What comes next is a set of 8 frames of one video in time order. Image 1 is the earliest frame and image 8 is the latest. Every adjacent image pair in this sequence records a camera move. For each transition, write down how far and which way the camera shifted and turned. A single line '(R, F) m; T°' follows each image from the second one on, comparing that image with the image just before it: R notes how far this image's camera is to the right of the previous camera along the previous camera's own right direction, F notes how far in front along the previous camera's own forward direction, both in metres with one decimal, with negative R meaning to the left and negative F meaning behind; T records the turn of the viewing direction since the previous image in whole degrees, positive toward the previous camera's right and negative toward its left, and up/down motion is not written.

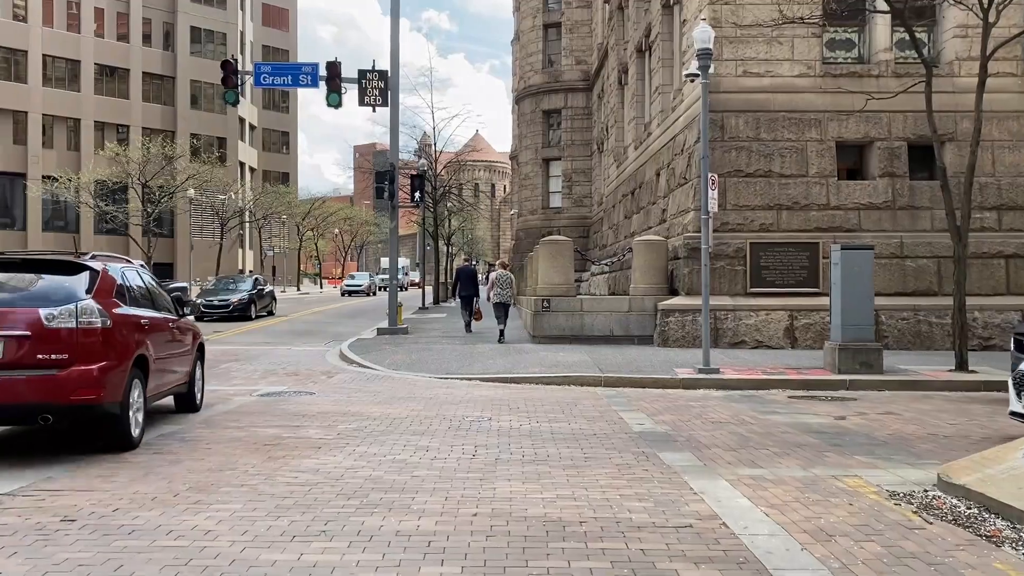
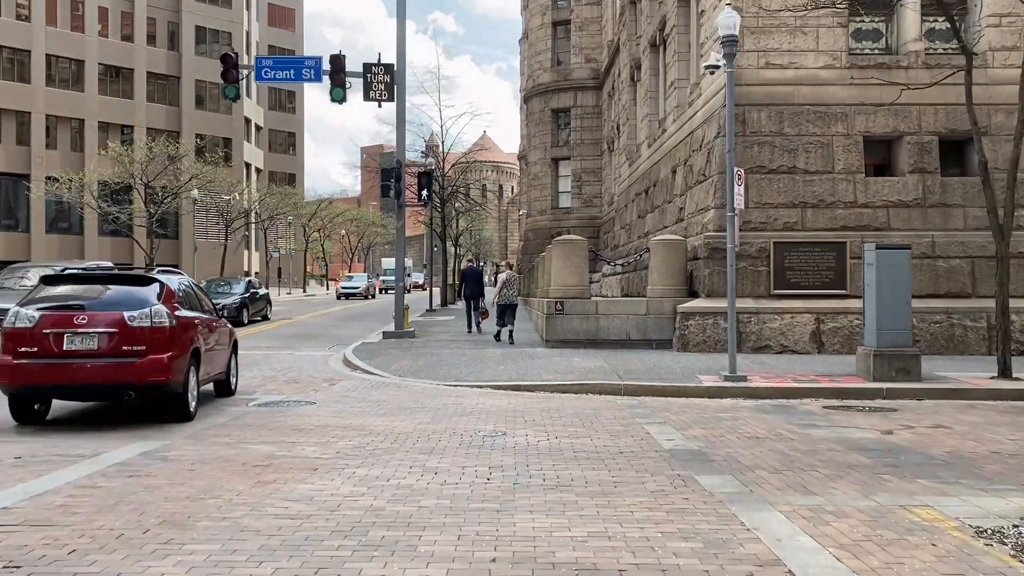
(-0.1, +0.7) m; 0°
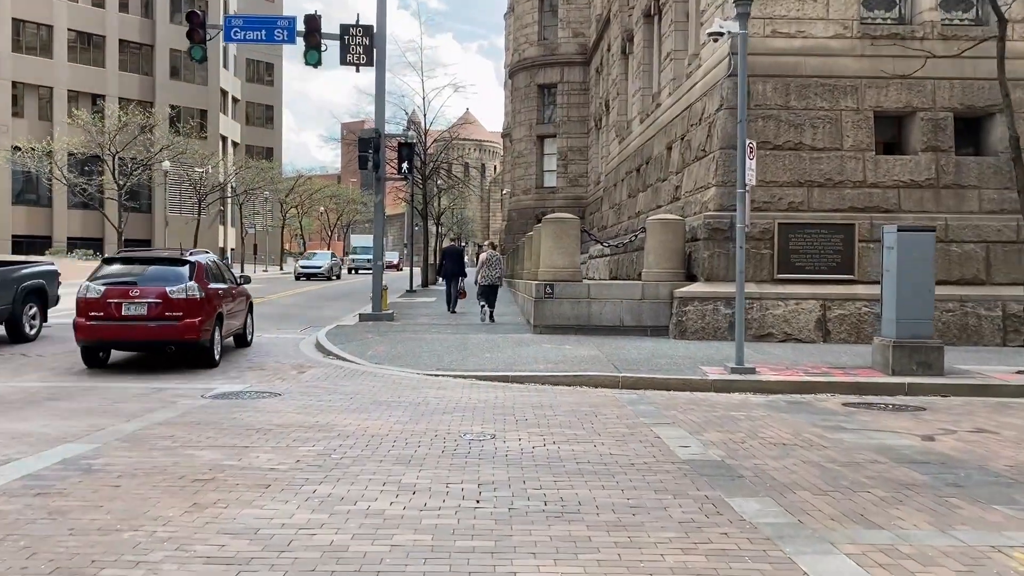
(-0.1, +1.0) m; +1°
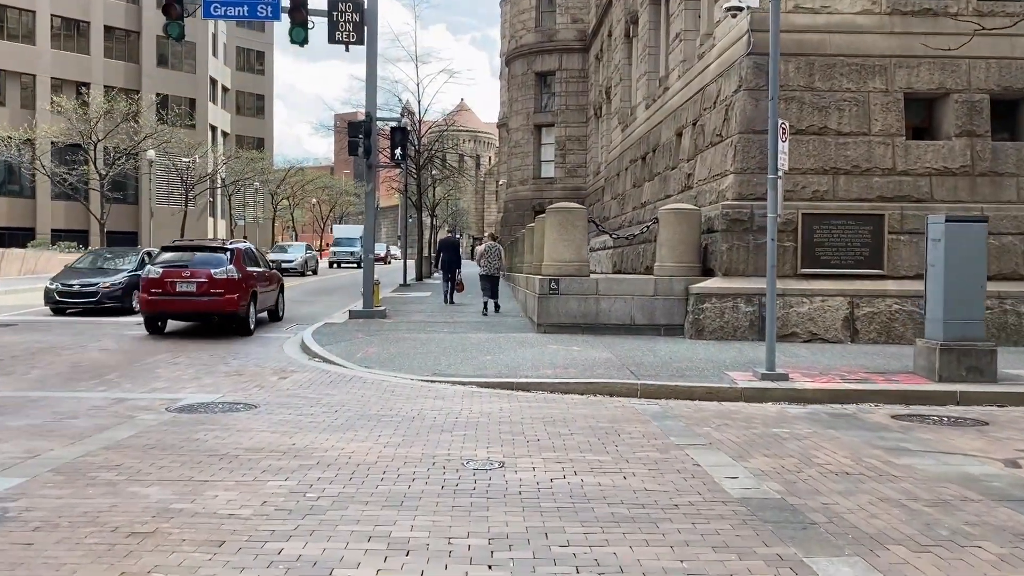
(-0.1, +1.0) m; 0°
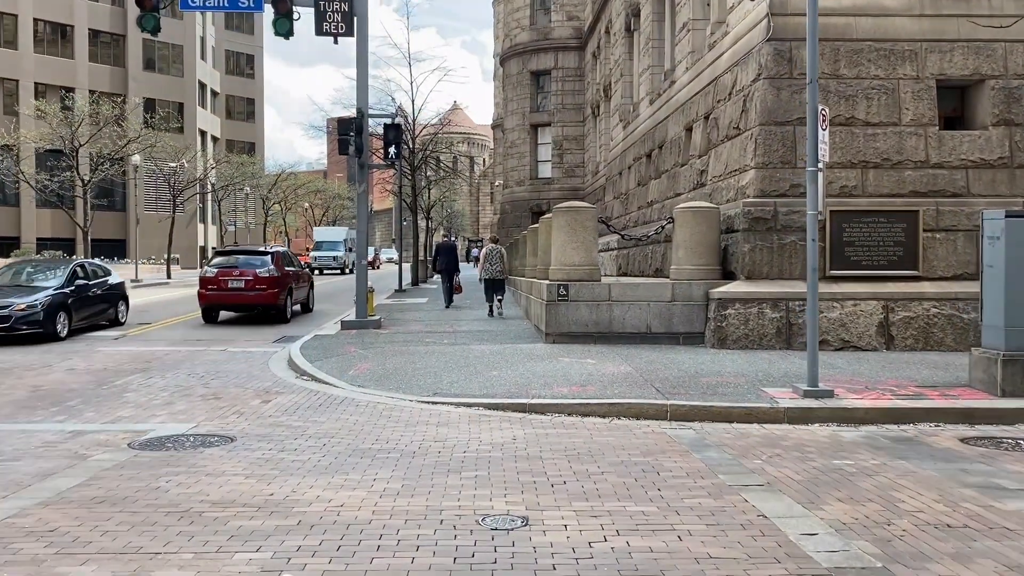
(-0.1, +1.0) m; 0°
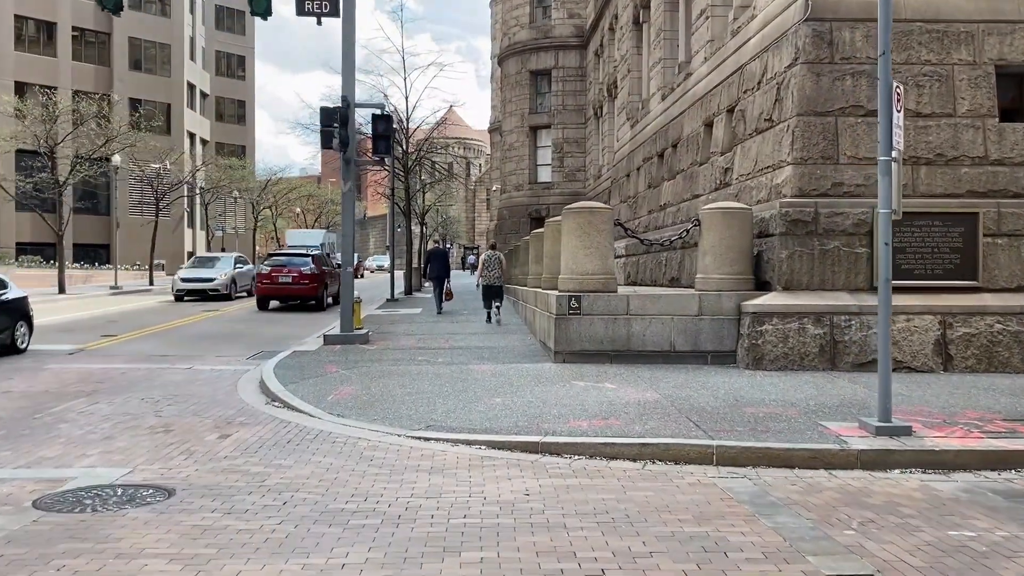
(-0.1, +1.4) m; 0°
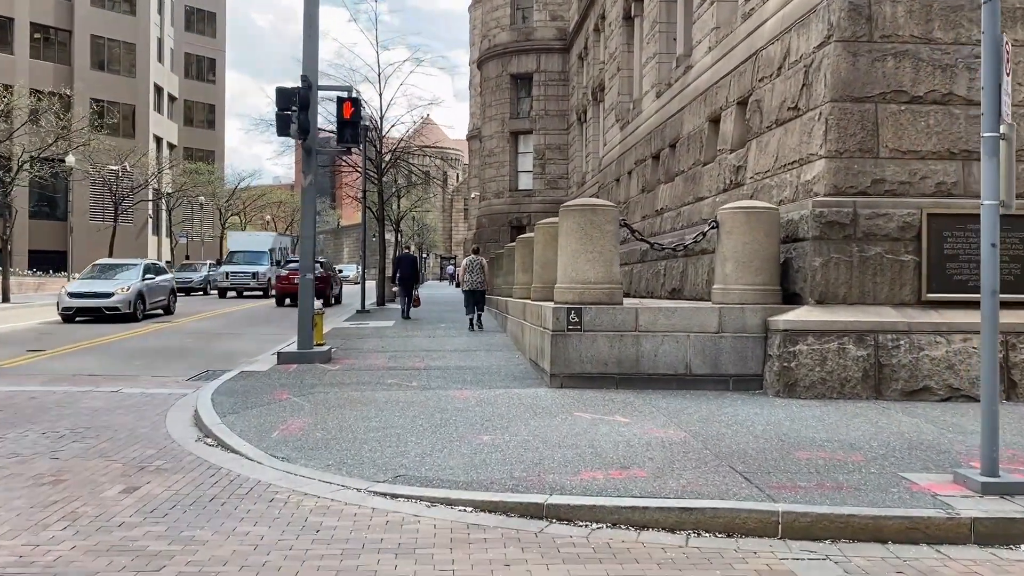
(-0.1, +1.6) m; +2°
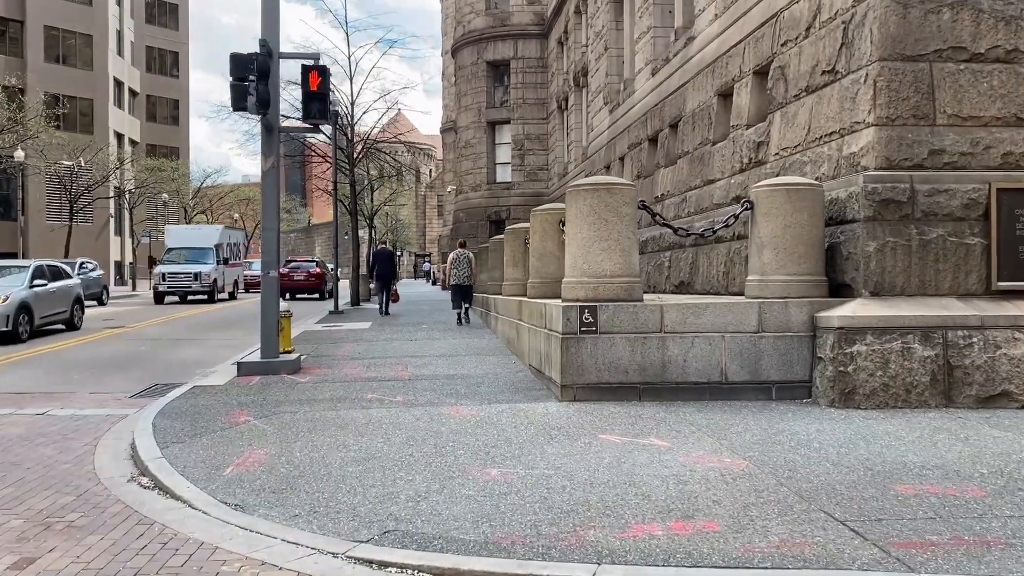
(-0.2, +1.4) m; +2°
